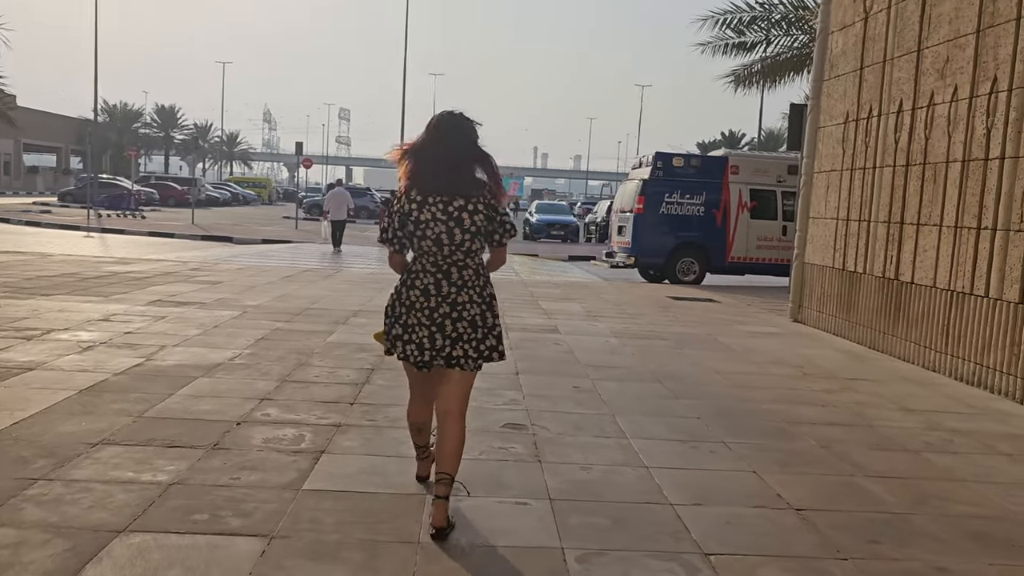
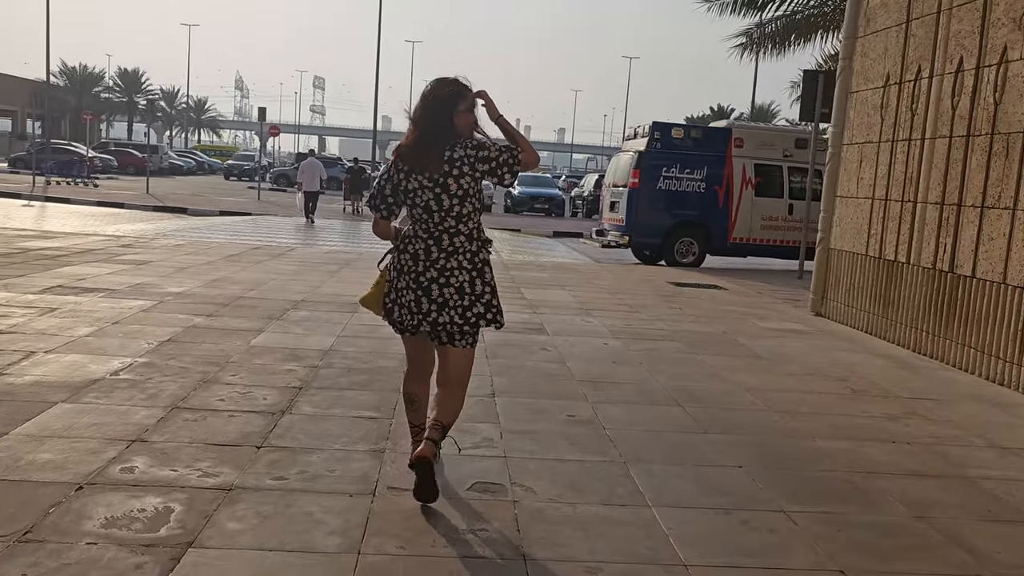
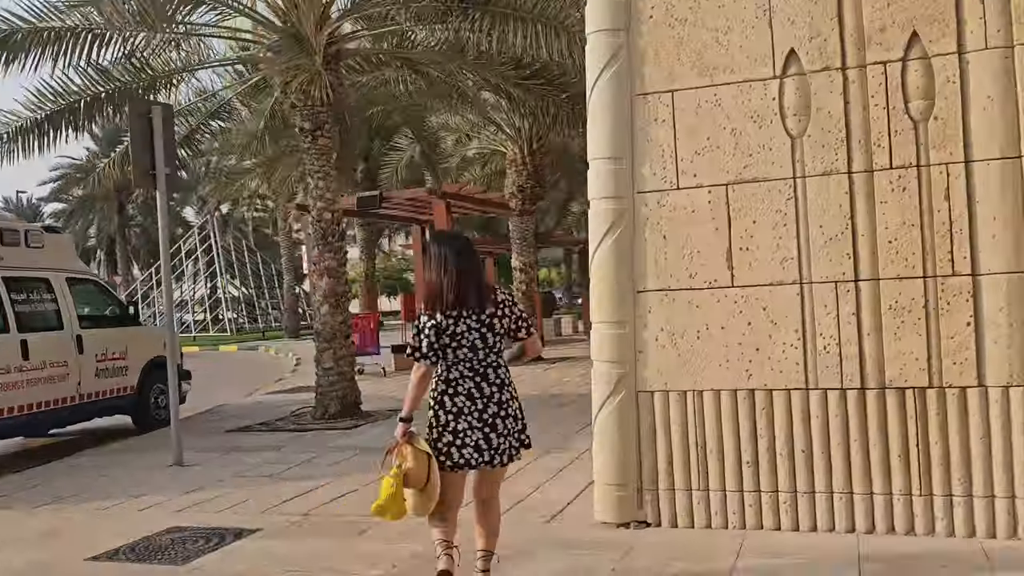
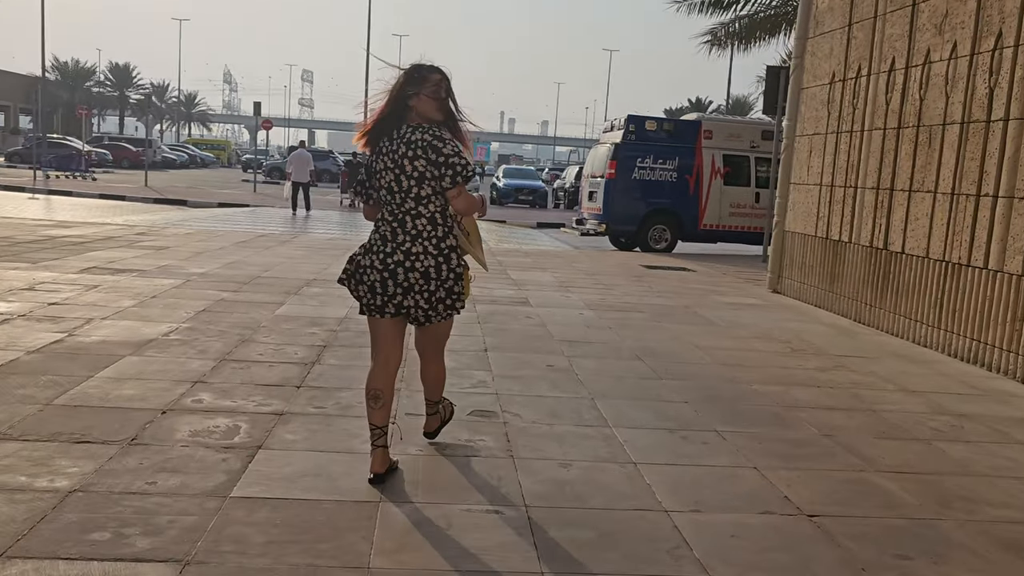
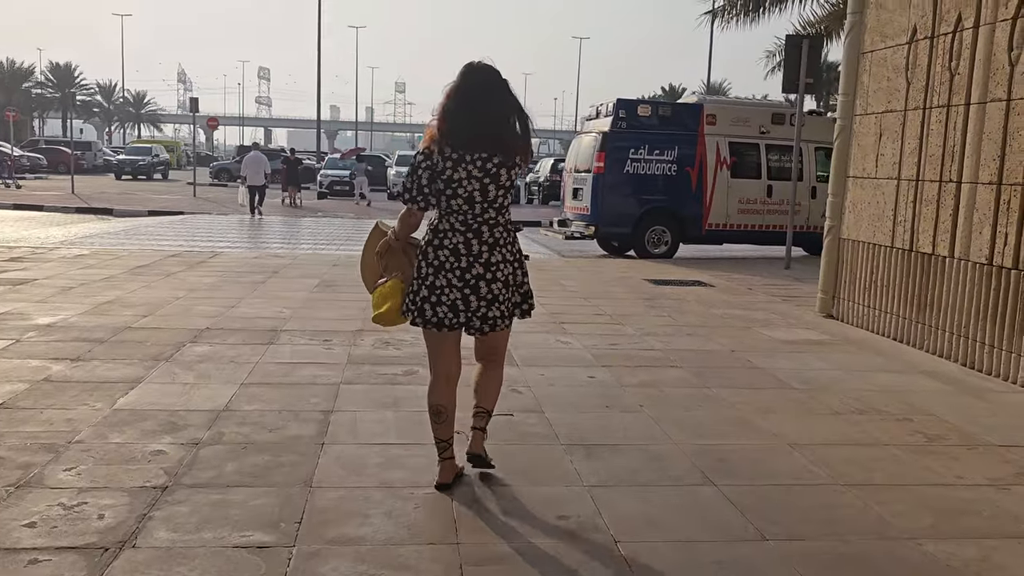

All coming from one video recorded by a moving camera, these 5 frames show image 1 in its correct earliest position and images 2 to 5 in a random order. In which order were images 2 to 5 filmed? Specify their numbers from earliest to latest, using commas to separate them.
4, 2, 5, 3
